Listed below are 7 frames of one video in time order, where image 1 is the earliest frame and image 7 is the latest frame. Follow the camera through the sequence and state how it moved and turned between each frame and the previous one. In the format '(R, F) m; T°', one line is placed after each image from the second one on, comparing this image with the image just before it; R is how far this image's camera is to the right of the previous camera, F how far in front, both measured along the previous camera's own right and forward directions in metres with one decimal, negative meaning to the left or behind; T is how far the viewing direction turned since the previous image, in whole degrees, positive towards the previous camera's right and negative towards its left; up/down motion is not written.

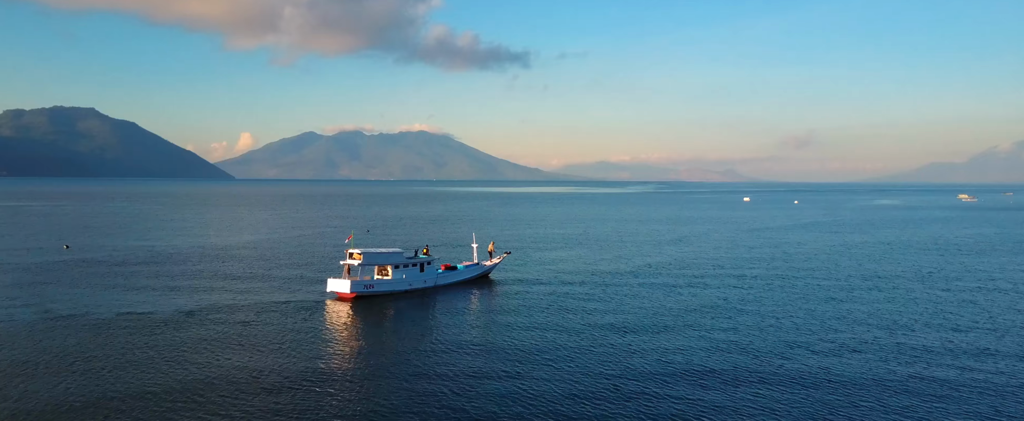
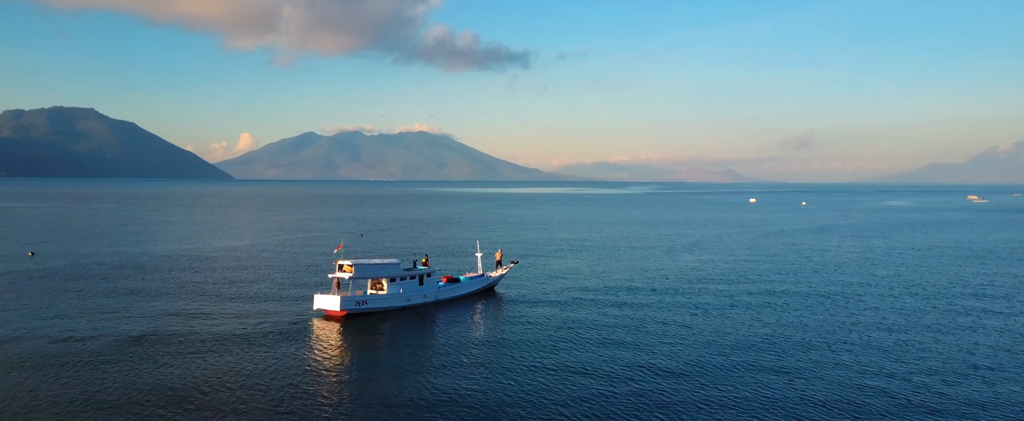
(-0.8, +8.1) m; 0°
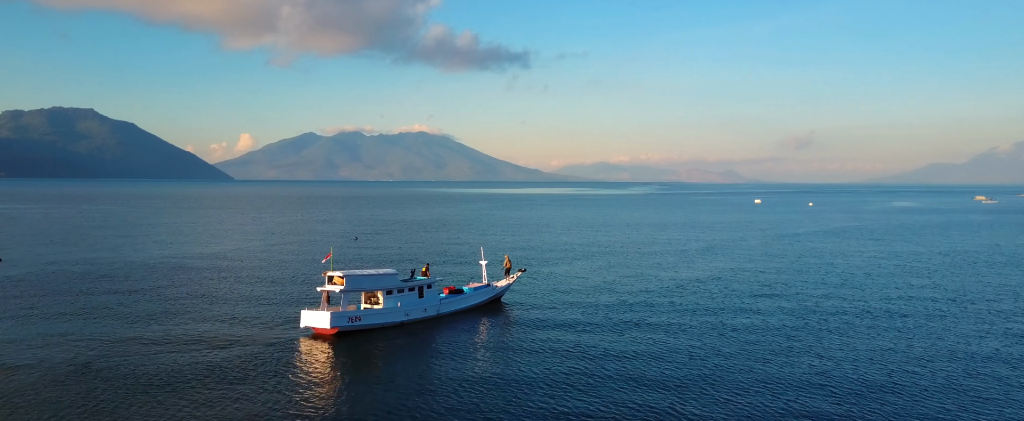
(-0.9, +6.6) m; 0°
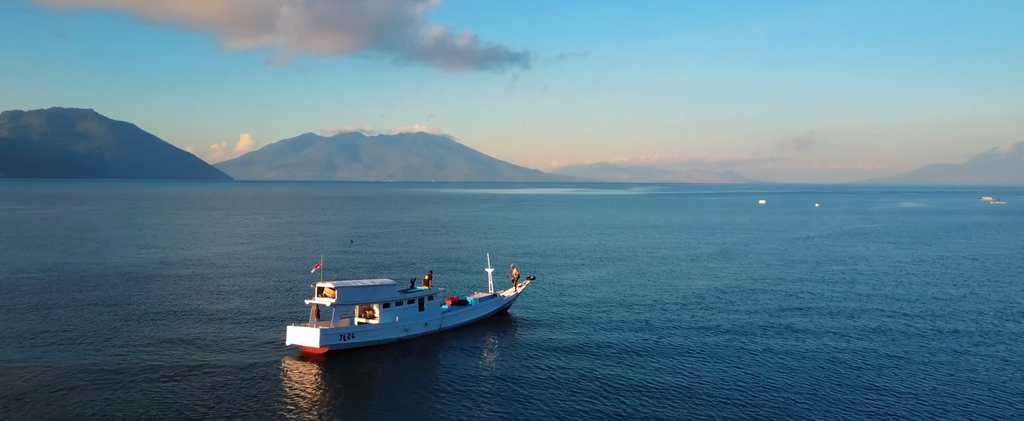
(-0.9, +5.8) m; 0°
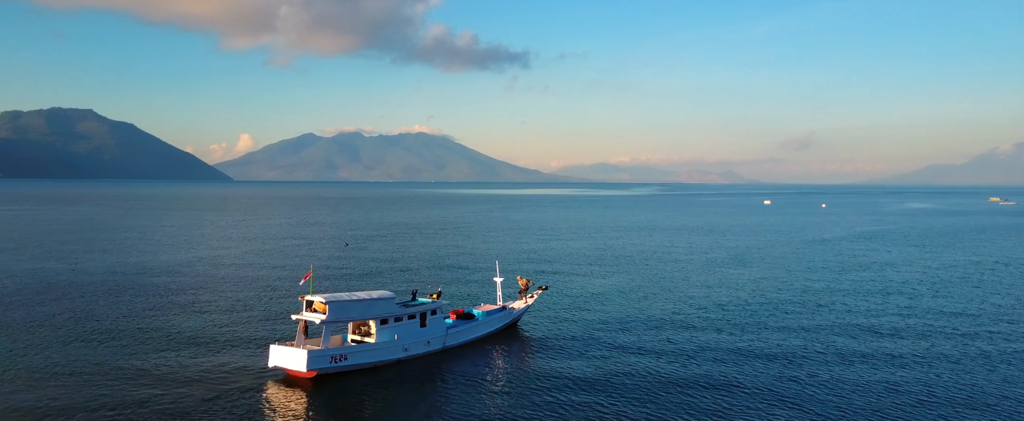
(-1.0, +6.0) m; 0°
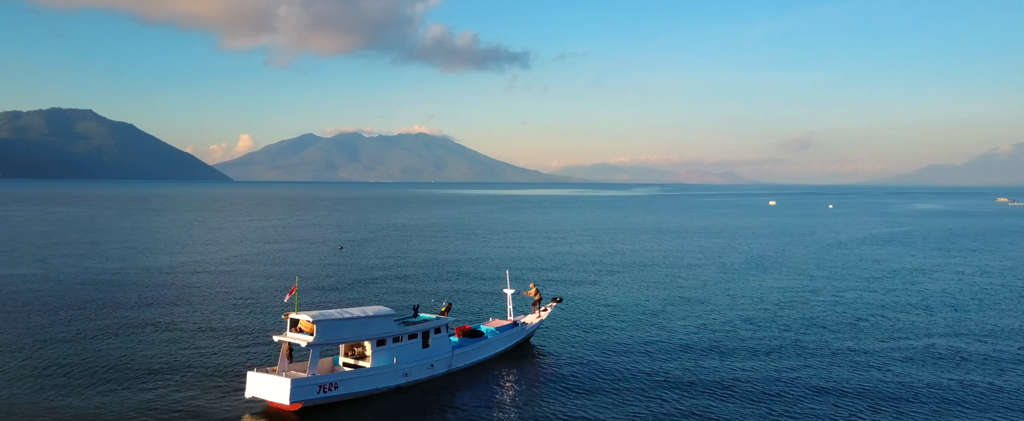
(-1.0, +6.1) m; 0°
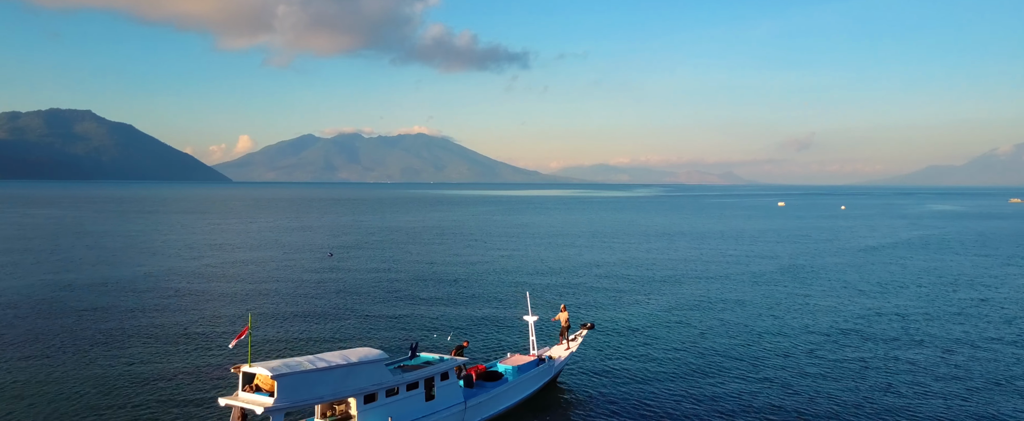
(-1.6, +10.6) m; 0°
